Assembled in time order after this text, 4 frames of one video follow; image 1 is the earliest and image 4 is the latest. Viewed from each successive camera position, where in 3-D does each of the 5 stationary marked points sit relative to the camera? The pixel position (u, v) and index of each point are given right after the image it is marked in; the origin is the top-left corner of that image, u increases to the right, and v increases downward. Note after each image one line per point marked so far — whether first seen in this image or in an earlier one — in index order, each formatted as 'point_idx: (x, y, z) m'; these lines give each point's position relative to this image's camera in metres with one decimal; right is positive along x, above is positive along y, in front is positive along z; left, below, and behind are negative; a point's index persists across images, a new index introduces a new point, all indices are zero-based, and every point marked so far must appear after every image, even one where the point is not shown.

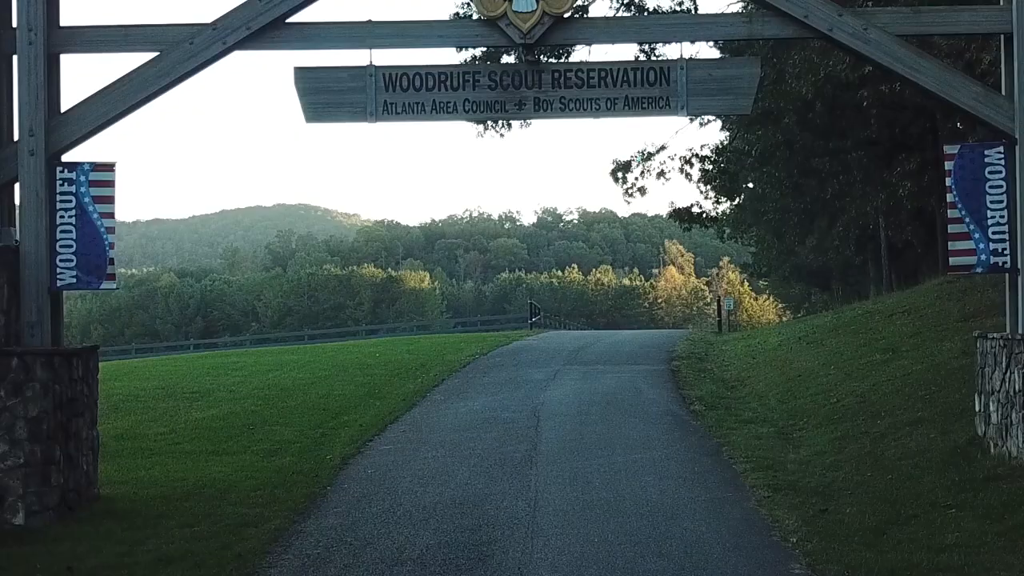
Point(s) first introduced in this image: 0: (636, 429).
0: (+1.5, -1.7, +11.5) m
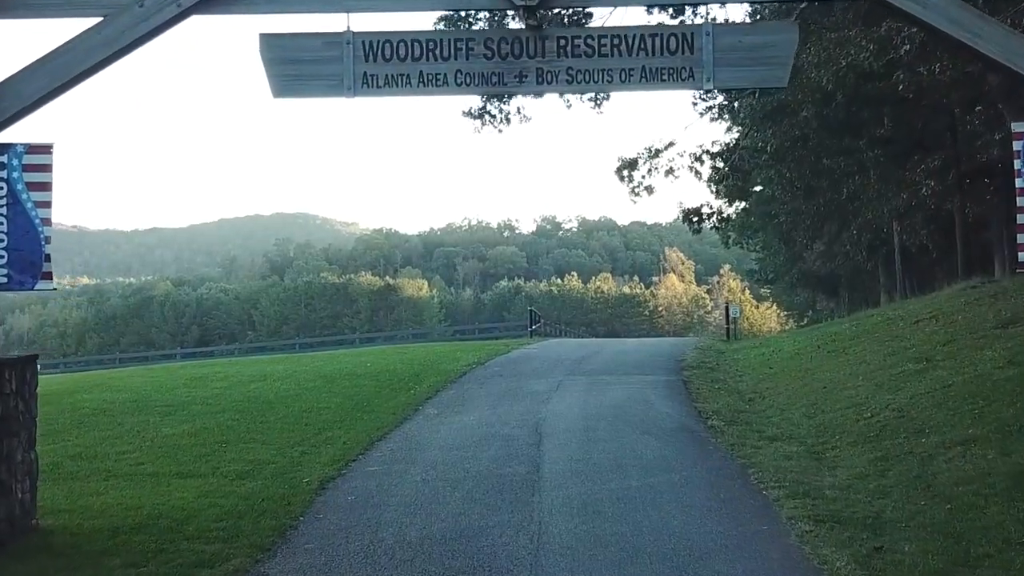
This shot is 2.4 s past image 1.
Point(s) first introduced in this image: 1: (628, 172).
0: (+1.5, -1.7, +10.3) m
1: (+2.3, +2.3, +18.7) m
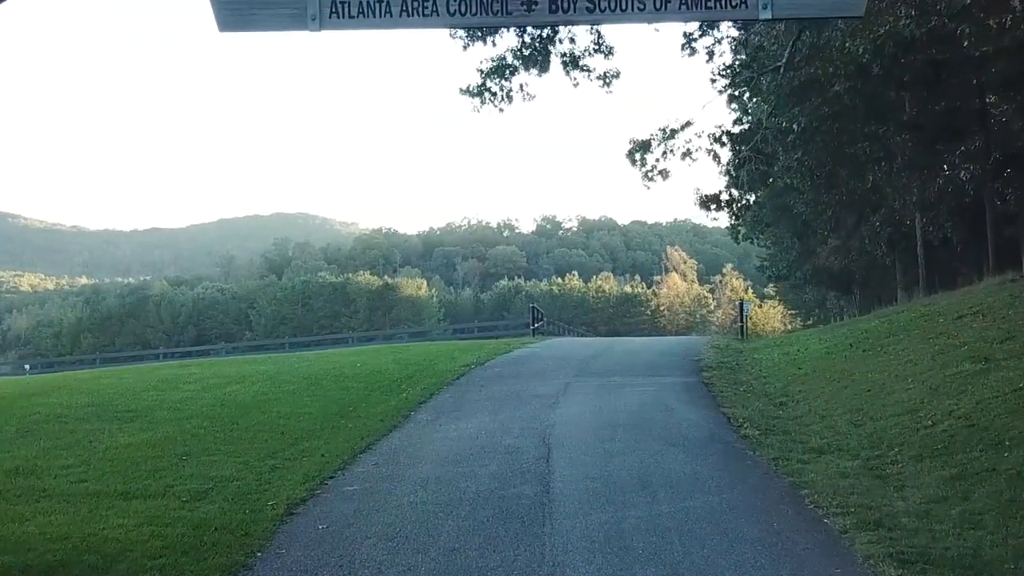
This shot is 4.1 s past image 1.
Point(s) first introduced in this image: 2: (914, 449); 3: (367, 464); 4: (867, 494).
0: (+1.5, -1.6, +8.7) m
1: (+2.3, +2.4, +17.2) m
2: (+3.8, -1.5, +9.0) m
3: (-1.4, -1.7, +9.5) m
4: (+2.8, -1.7, +7.7) m
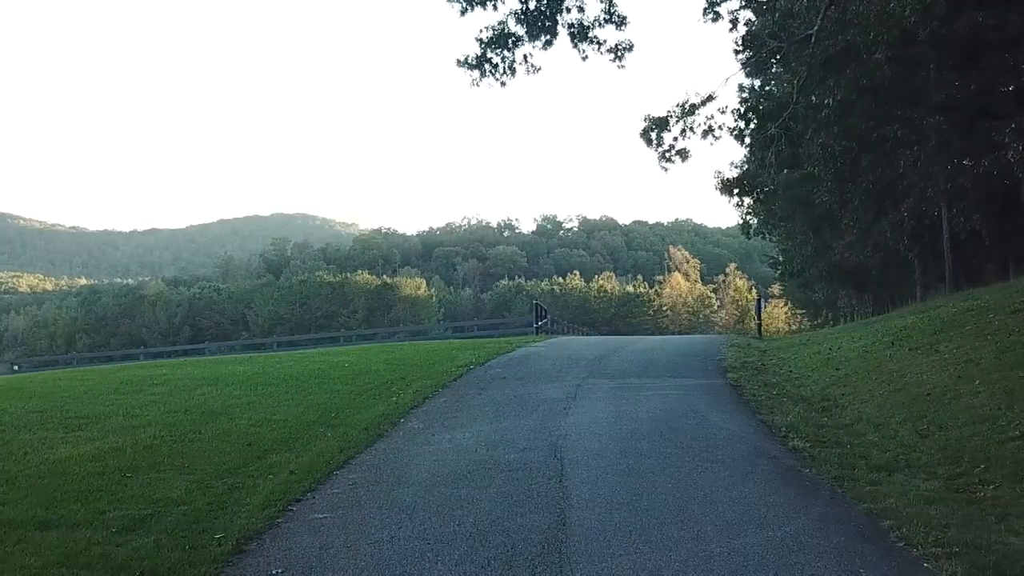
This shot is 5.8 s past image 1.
0: (+1.6, -1.5, +7.1) m
1: (+2.3, +2.5, +15.6) m
2: (+3.8, -1.4, +7.4) m
3: (-1.4, -1.6, +7.9) m
4: (+2.9, -1.5, +6.1) m
